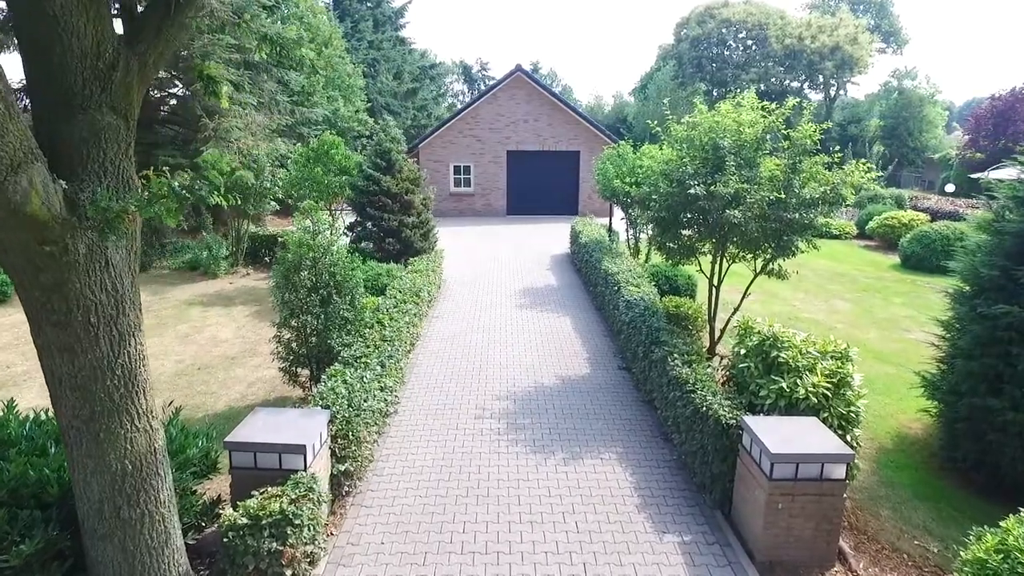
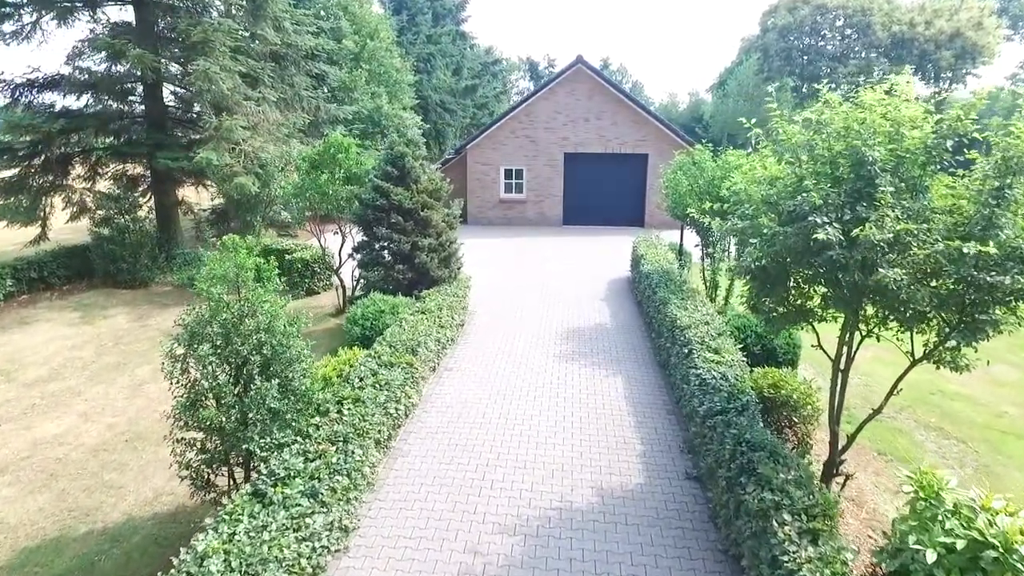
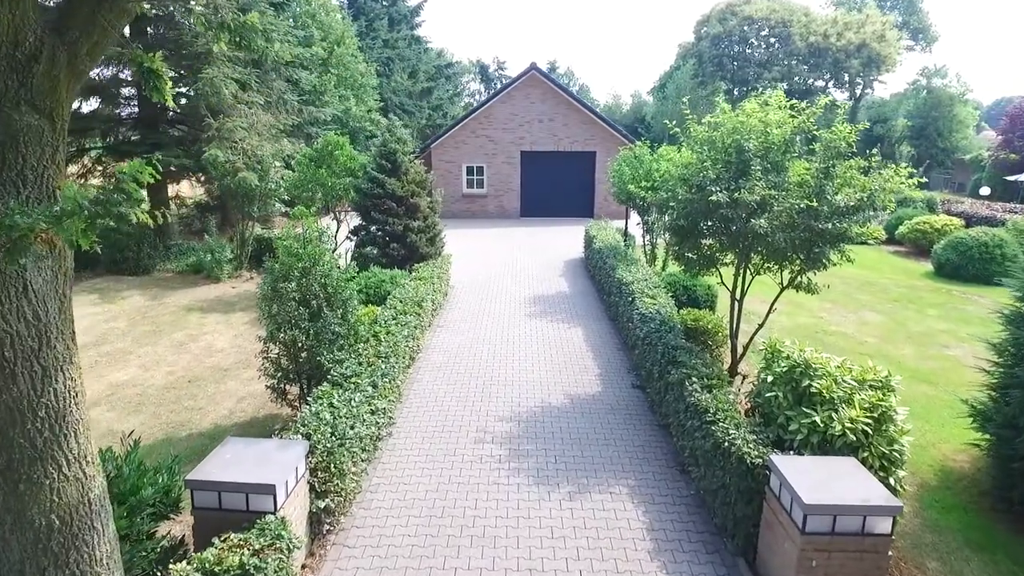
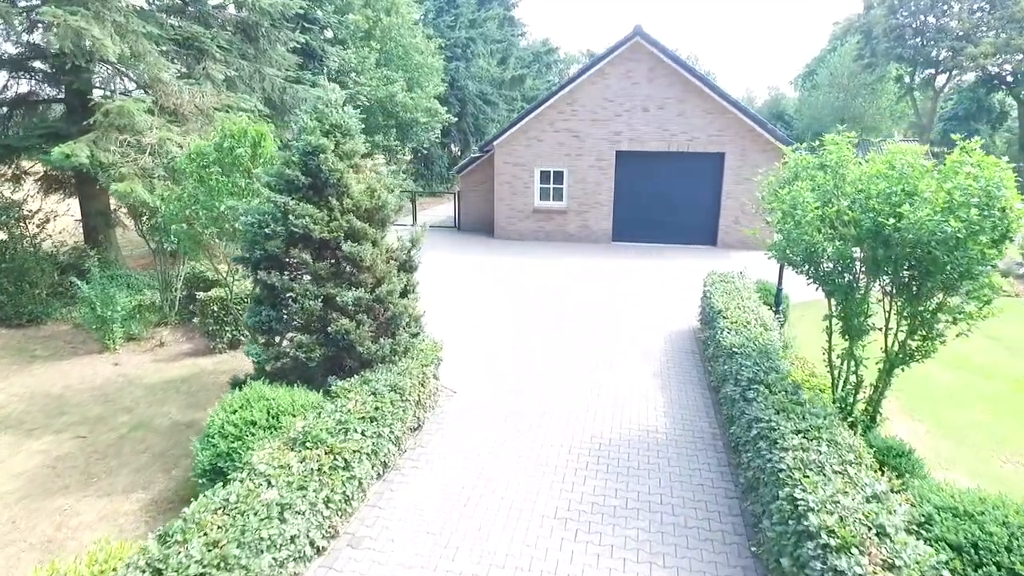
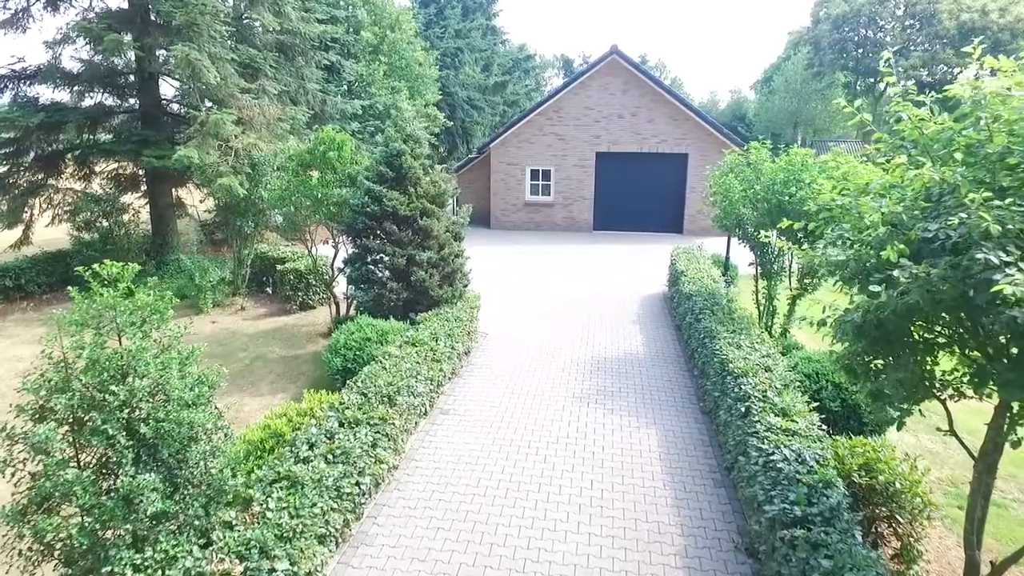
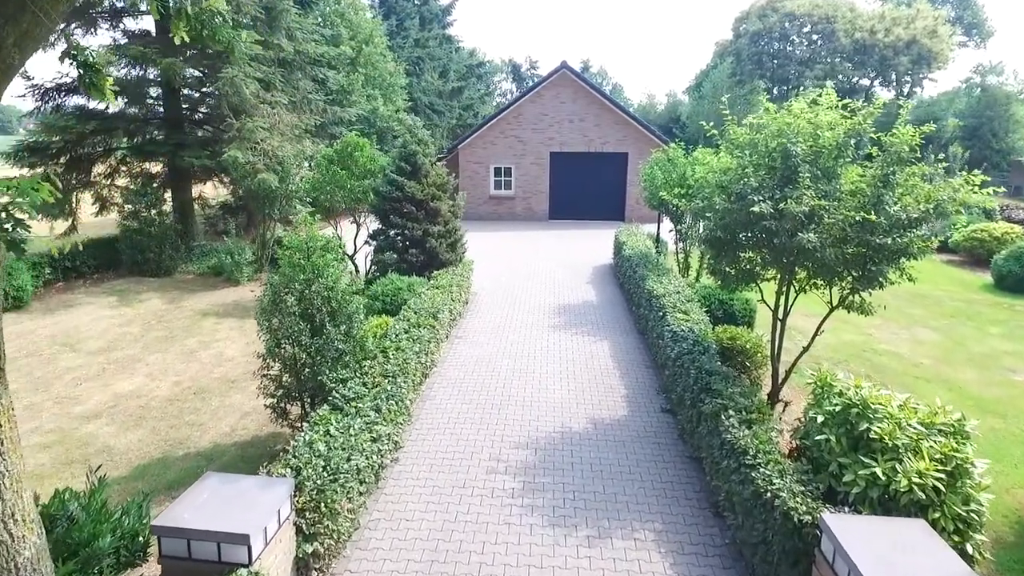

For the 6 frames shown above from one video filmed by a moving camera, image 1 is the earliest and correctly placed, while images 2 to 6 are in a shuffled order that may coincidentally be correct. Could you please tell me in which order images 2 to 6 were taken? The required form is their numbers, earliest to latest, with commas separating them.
3, 6, 2, 5, 4
